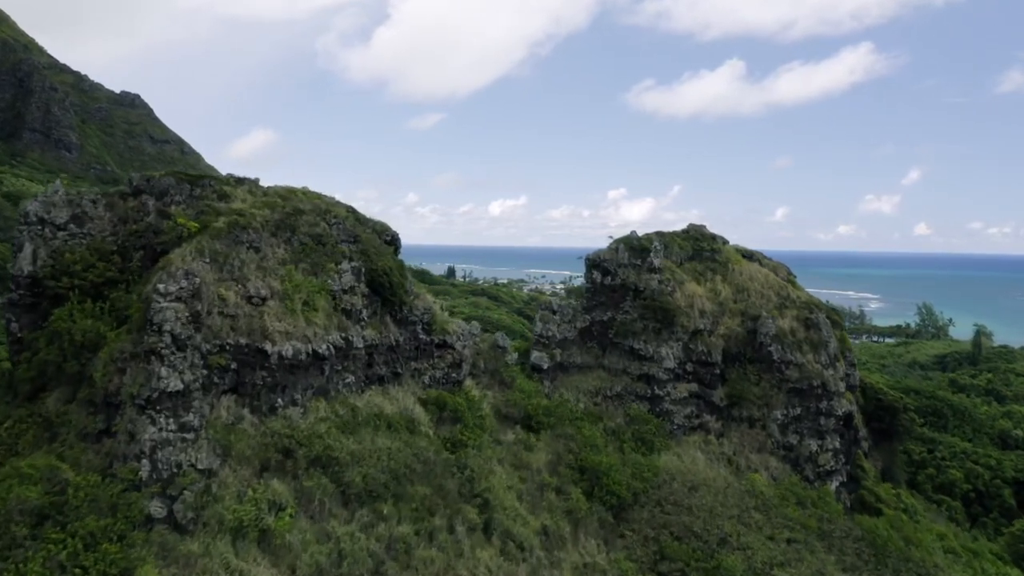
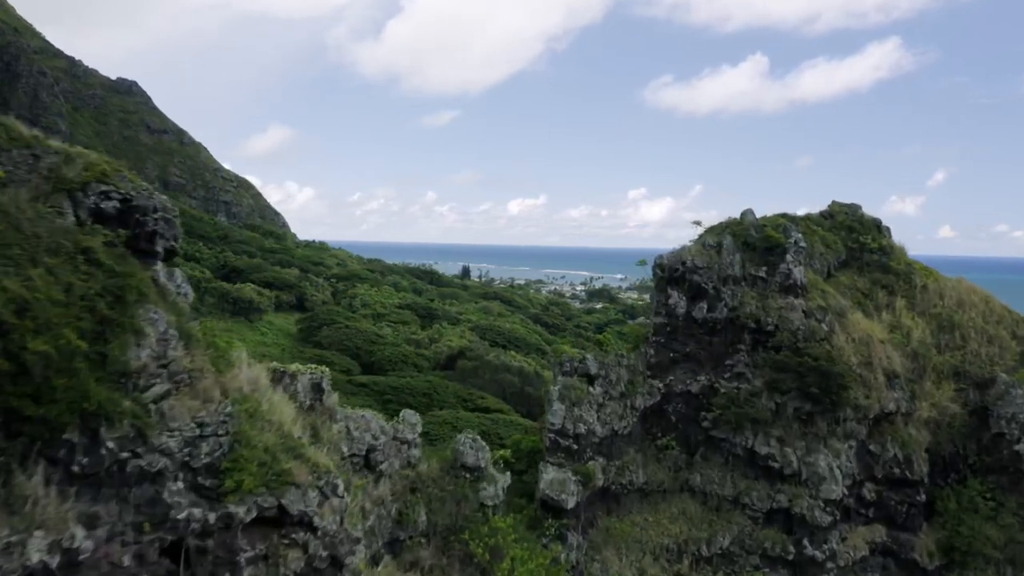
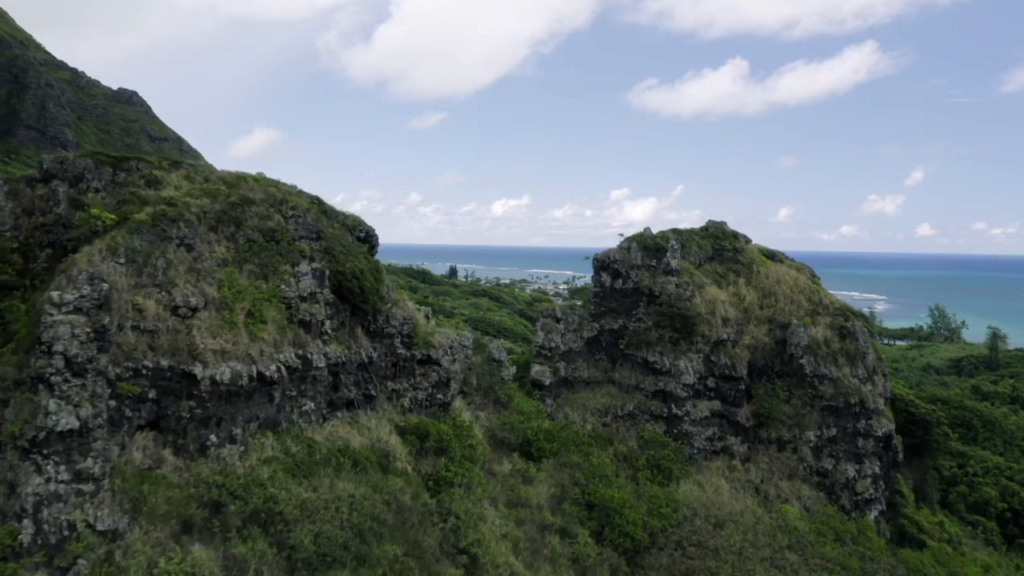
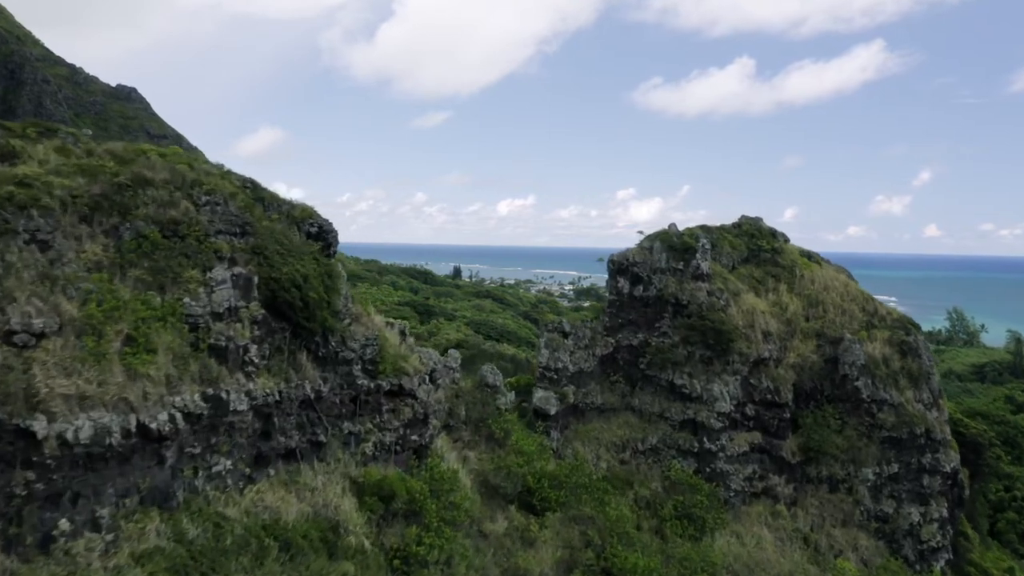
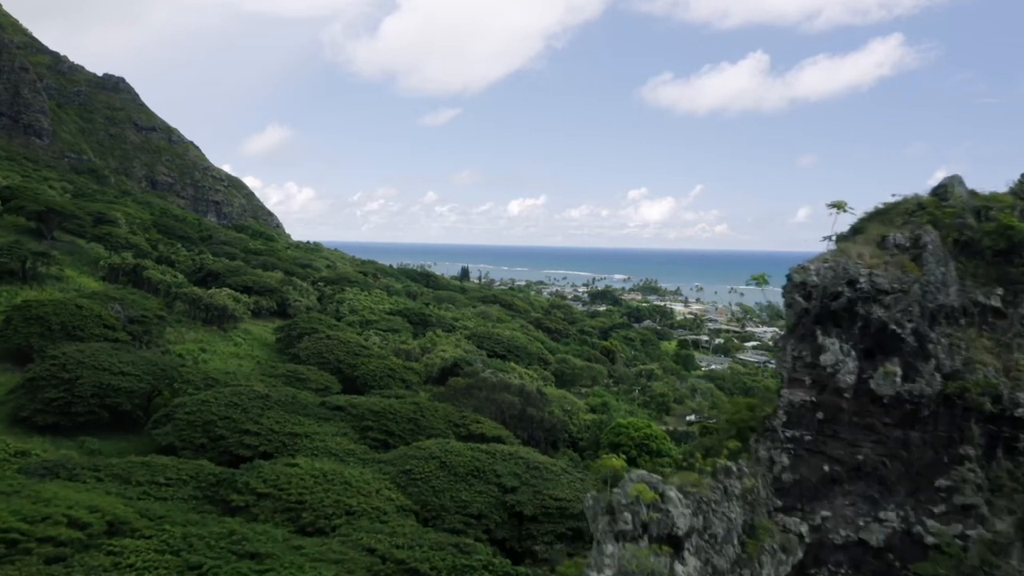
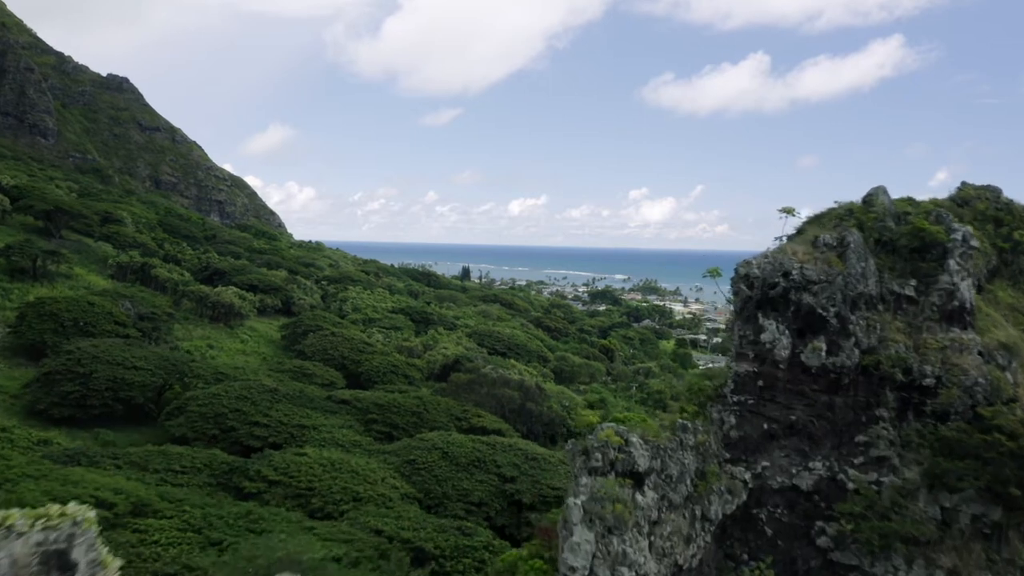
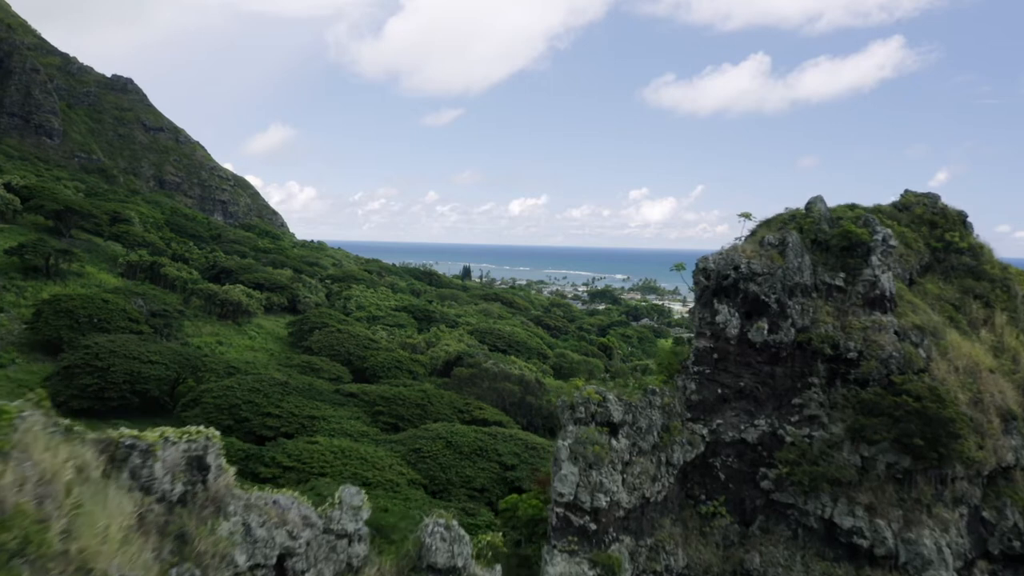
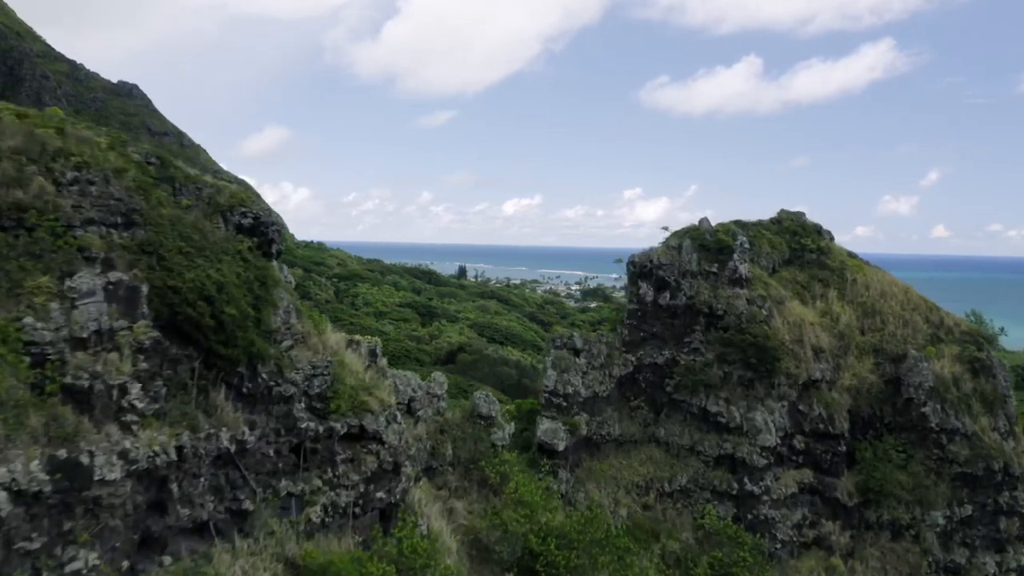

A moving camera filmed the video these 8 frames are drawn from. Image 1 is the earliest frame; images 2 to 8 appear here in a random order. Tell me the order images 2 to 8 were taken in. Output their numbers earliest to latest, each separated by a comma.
3, 4, 8, 2, 7, 6, 5
